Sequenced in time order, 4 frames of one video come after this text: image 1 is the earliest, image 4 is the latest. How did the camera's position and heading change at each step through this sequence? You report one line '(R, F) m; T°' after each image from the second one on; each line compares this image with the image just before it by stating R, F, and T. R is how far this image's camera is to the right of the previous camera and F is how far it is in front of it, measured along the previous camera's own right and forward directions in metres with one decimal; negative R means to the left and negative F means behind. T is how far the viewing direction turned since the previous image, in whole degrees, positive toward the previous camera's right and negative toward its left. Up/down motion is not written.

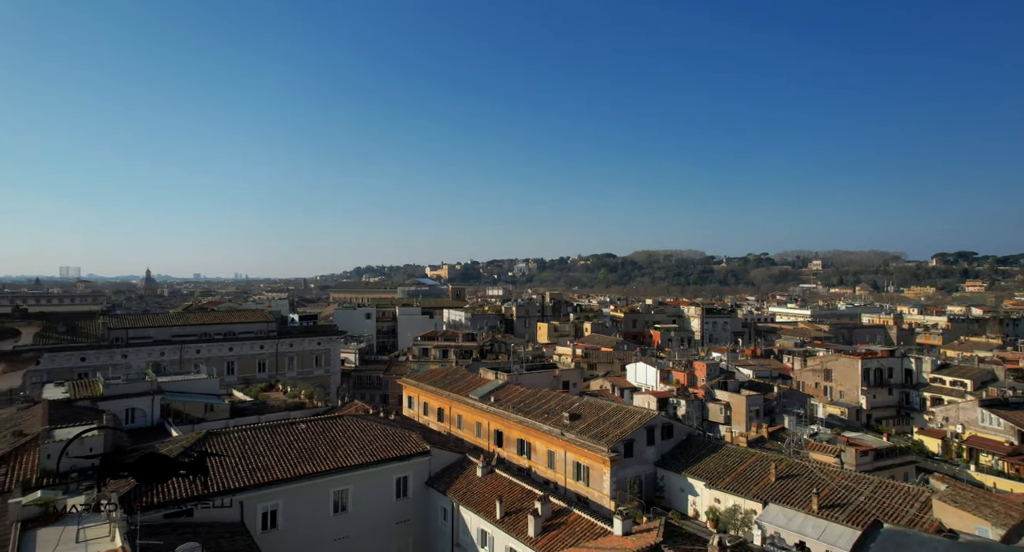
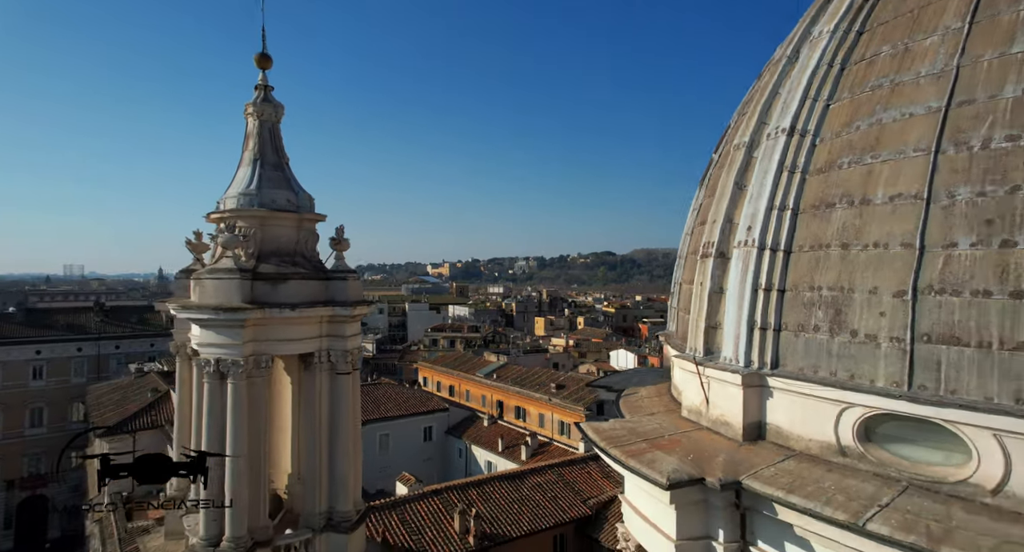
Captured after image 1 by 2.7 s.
(+0.1, -7.7) m; 0°
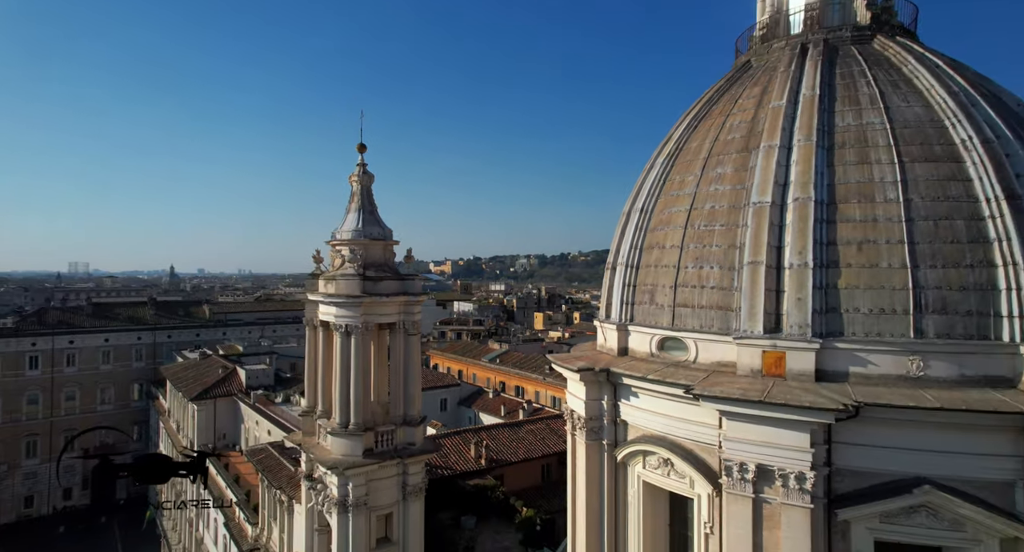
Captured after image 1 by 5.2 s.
(+0.1, -6.5) m; 0°
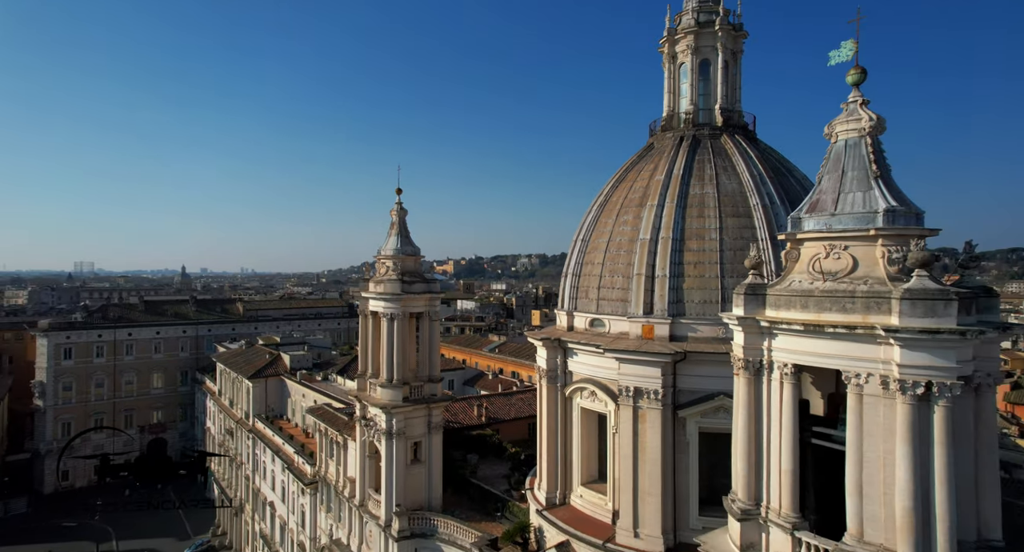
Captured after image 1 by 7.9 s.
(+0.3, -7.0) m; 0°
